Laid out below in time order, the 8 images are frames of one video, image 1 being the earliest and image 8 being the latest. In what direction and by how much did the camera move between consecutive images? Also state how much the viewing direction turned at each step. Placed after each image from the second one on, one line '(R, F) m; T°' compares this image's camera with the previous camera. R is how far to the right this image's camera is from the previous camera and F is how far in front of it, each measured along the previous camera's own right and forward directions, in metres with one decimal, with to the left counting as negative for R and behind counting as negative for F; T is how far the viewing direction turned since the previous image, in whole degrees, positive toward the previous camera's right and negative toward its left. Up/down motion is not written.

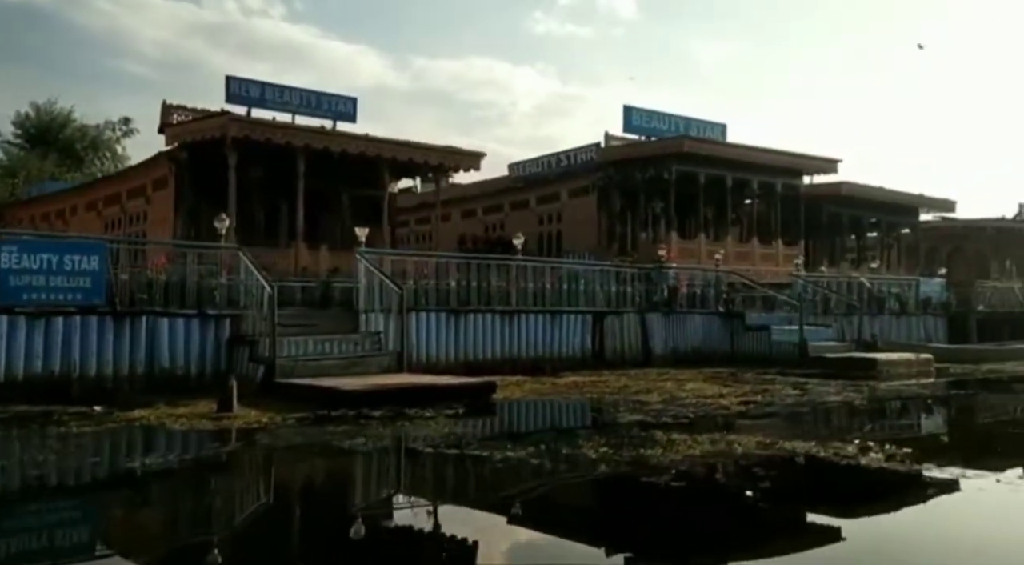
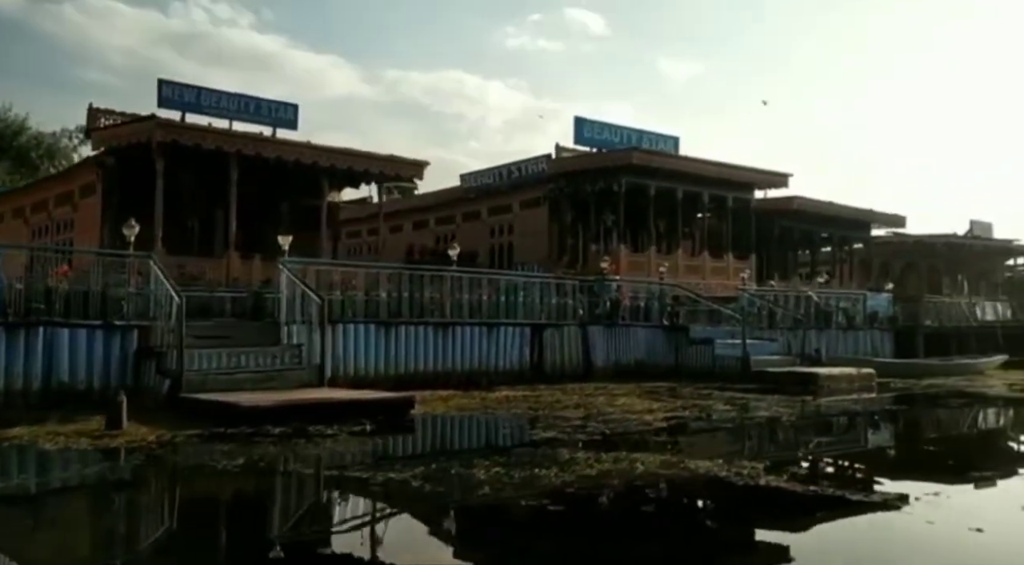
(+0.6, +0.4) m; +2°
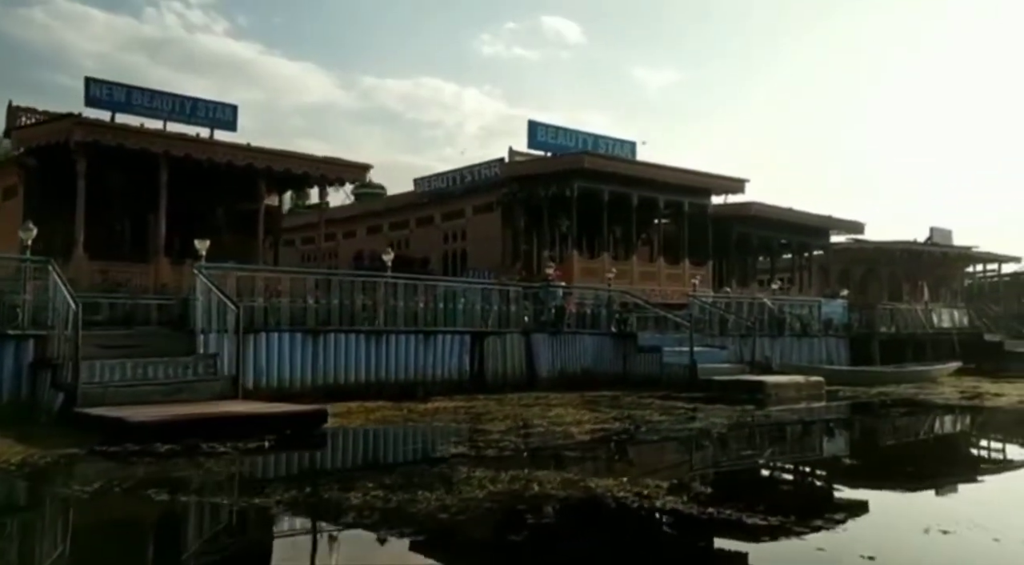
(+0.6, +0.5) m; +2°
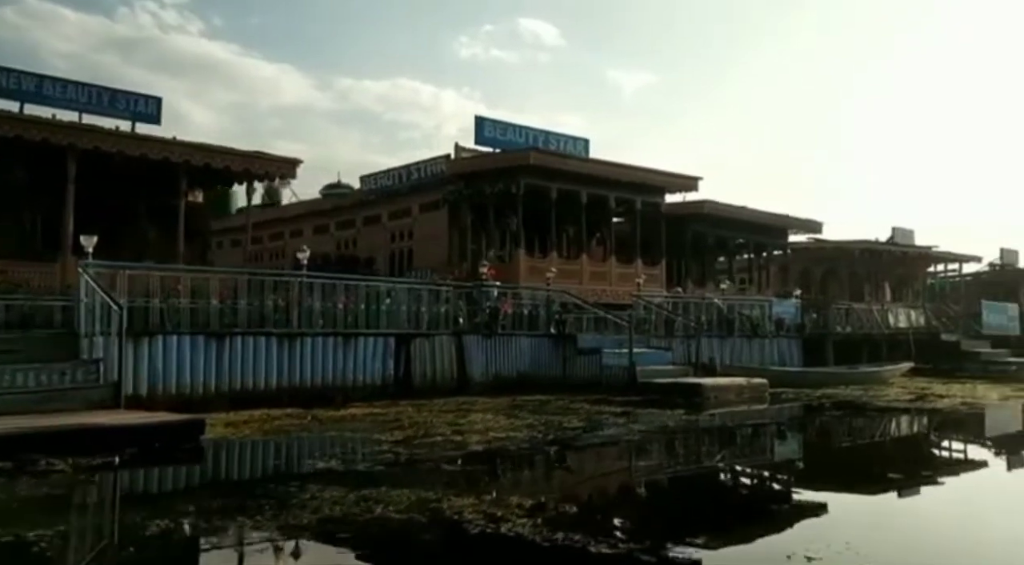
(+0.9, +0.7) m; +2°
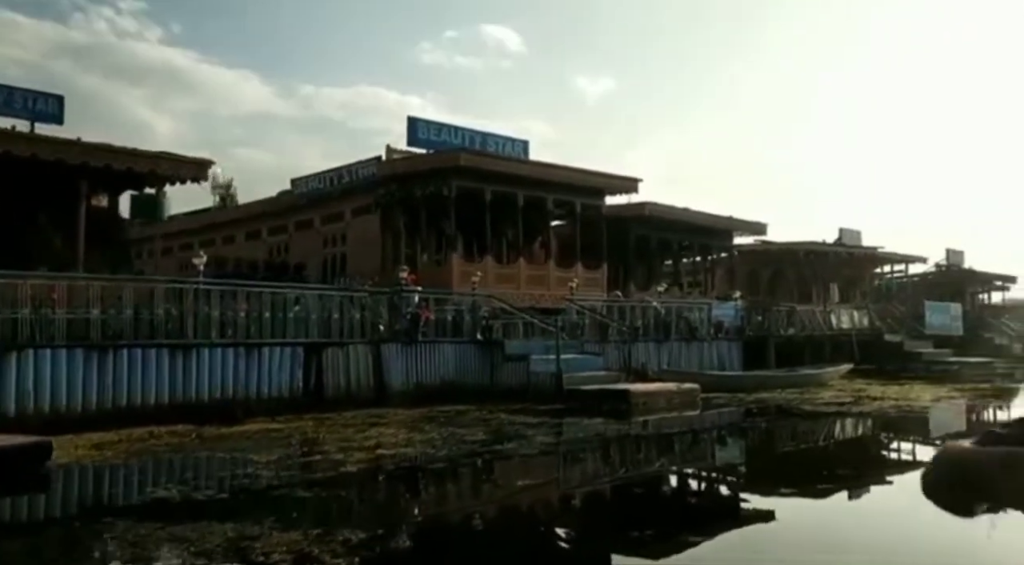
(+0.8, +0.7) m; +2°
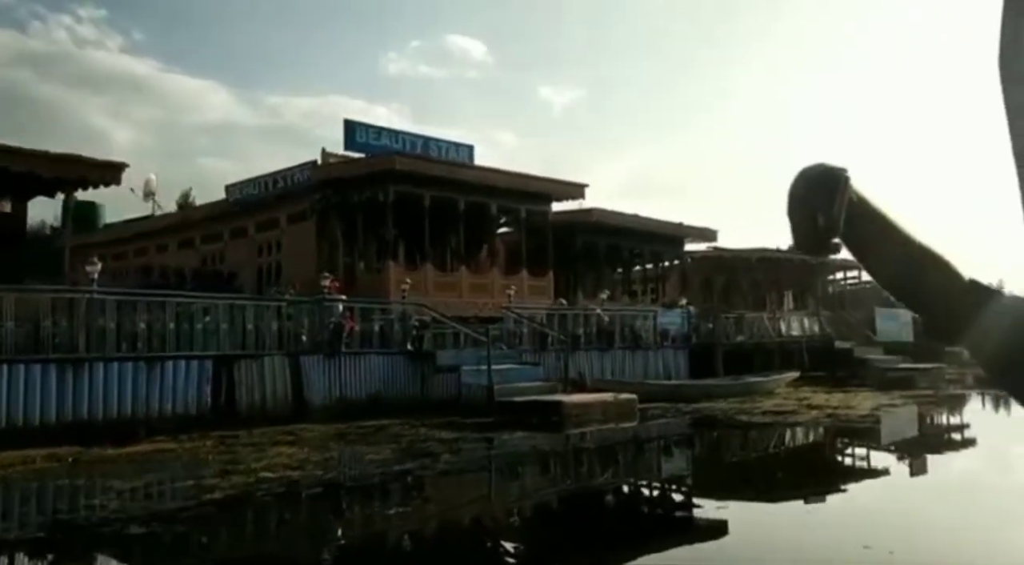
(+0.7, +0.7) m; +2°
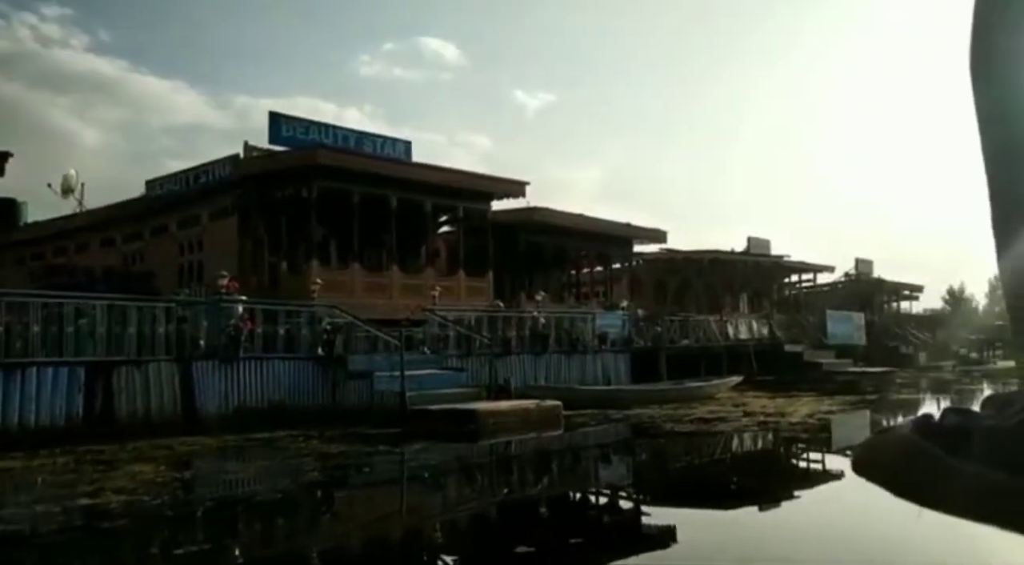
(+0.9, +1.1) m; +2°
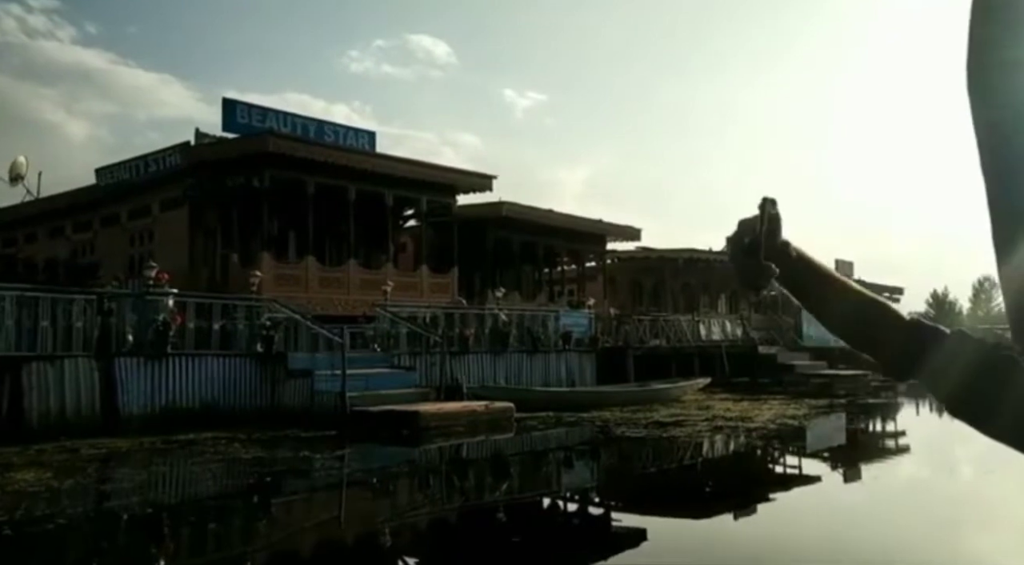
(+0.6, +0.9) m; +1°
